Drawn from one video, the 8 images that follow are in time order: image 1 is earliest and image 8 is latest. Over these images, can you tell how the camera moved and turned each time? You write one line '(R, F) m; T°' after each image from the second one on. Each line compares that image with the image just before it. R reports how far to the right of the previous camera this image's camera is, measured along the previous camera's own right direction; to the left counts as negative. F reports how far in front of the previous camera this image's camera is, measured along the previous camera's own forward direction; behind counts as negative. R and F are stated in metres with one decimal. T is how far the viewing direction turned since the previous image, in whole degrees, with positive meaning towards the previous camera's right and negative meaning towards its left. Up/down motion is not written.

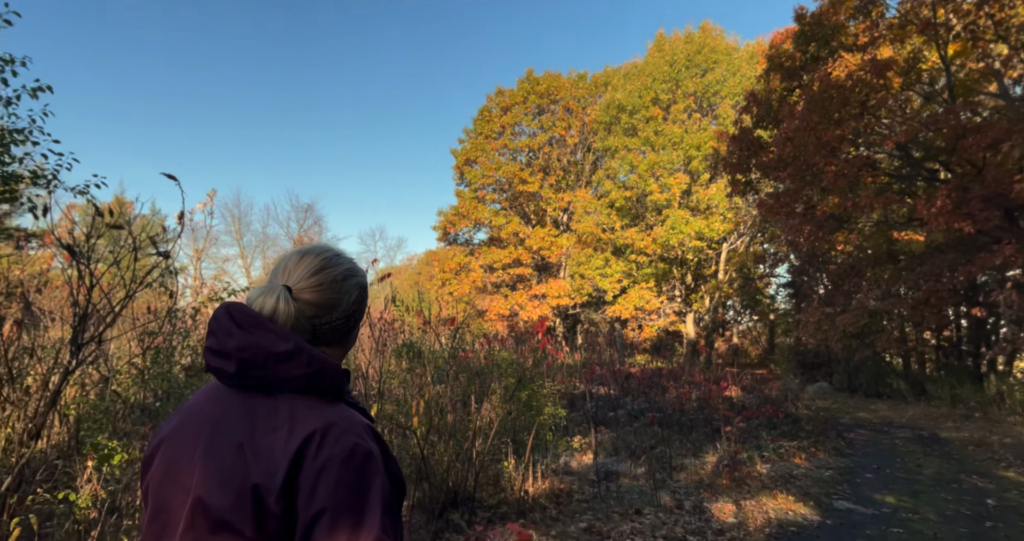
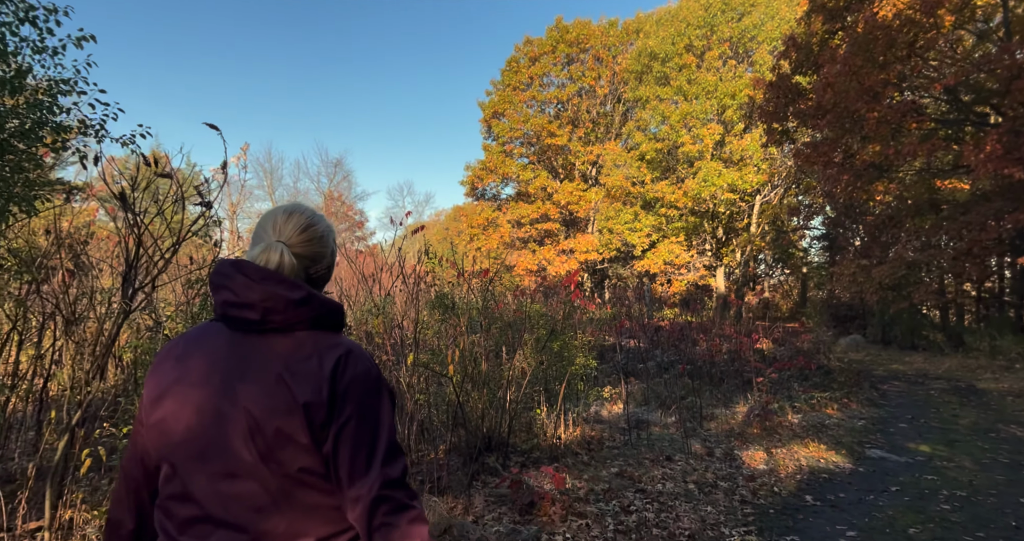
(0.0, 0.0) m; -3°
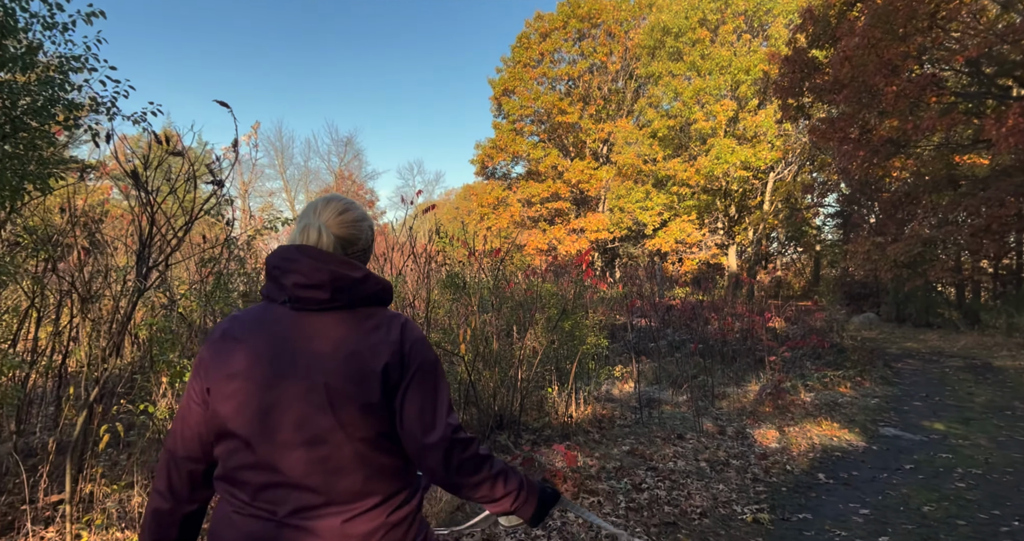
(0.0, 0.0) m; -1°
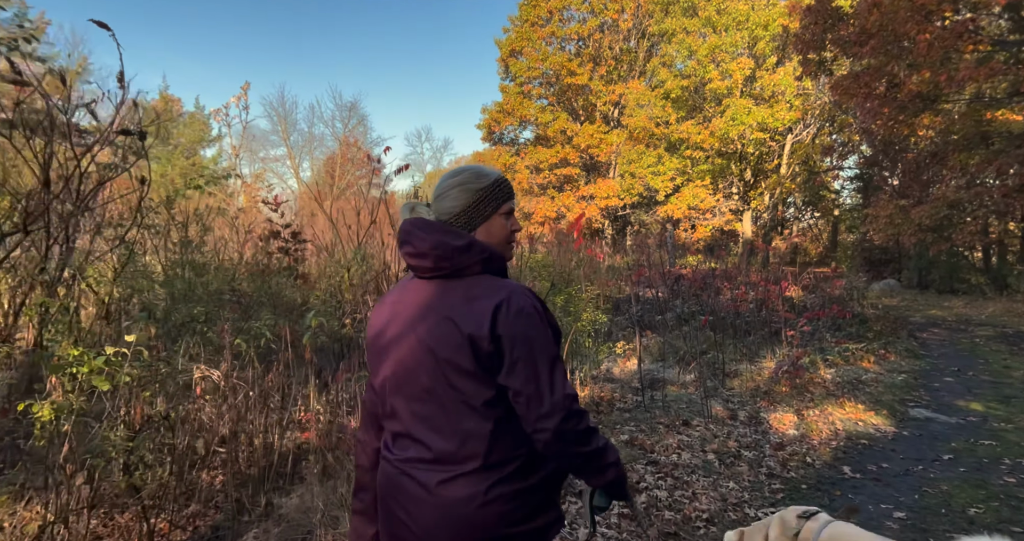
(+0.2, +0.6) m; -1°
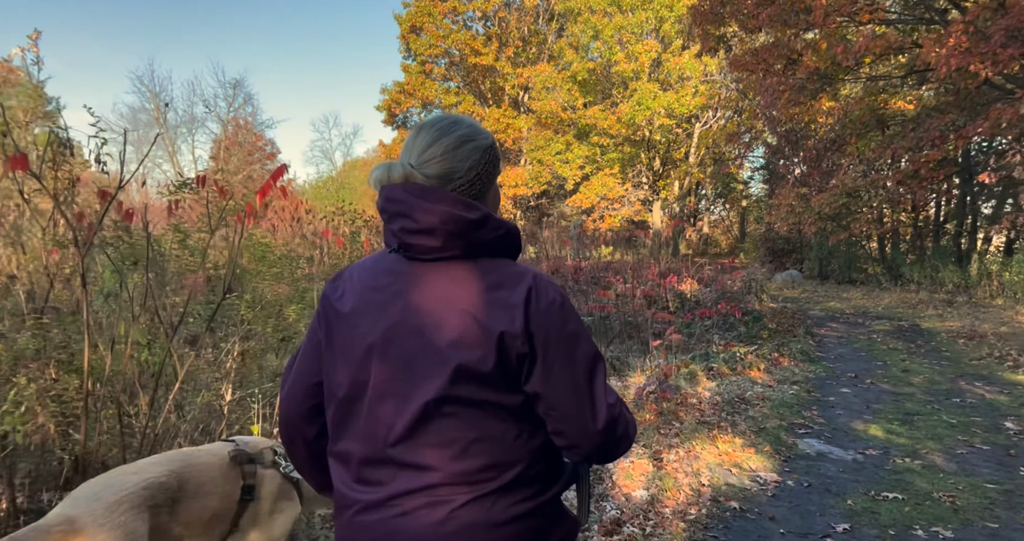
(+1.2, +1.5) m; +7°
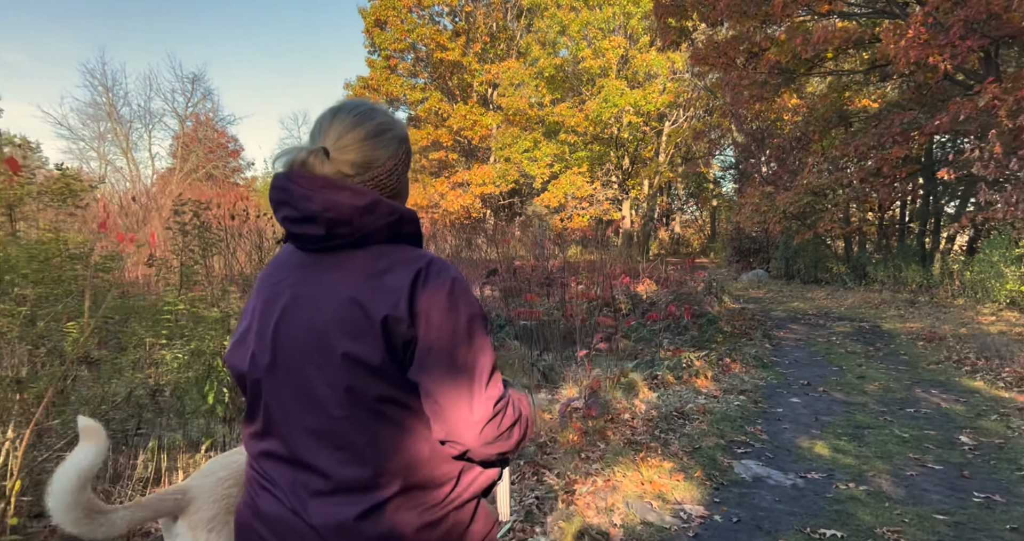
(+0.5, +0.5) m; +2°
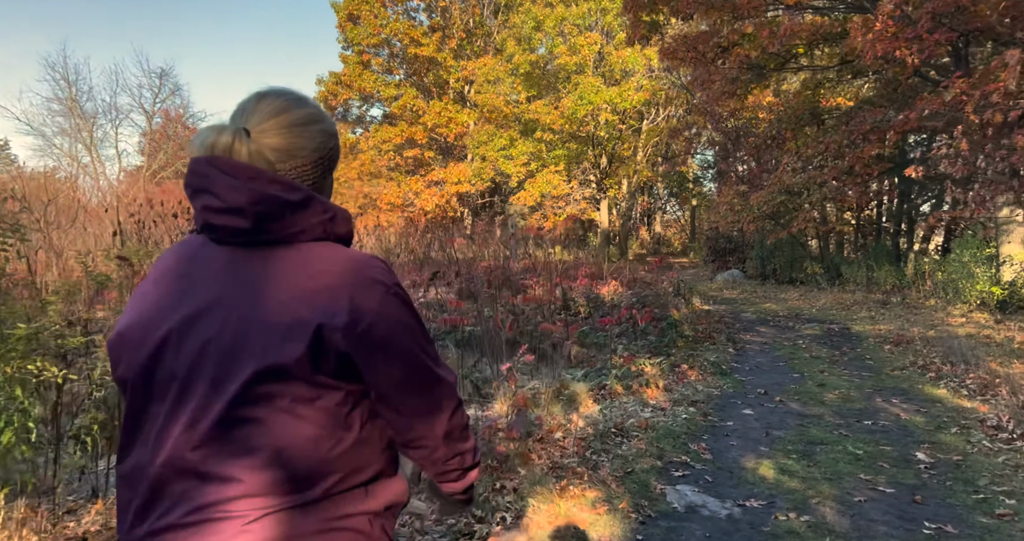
(+0.5, +0.4) m; +1°
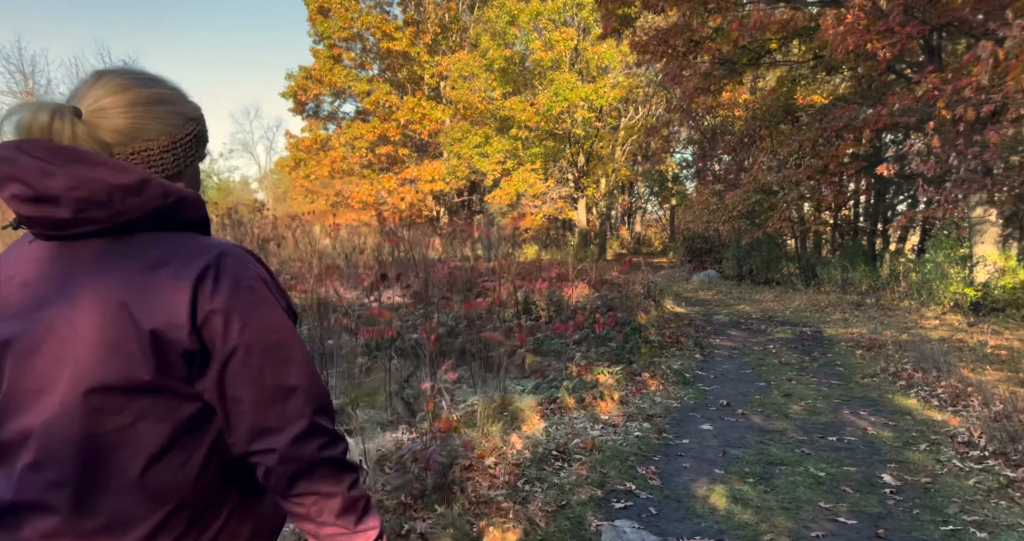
(+0.4, +0.4) m; +1°
